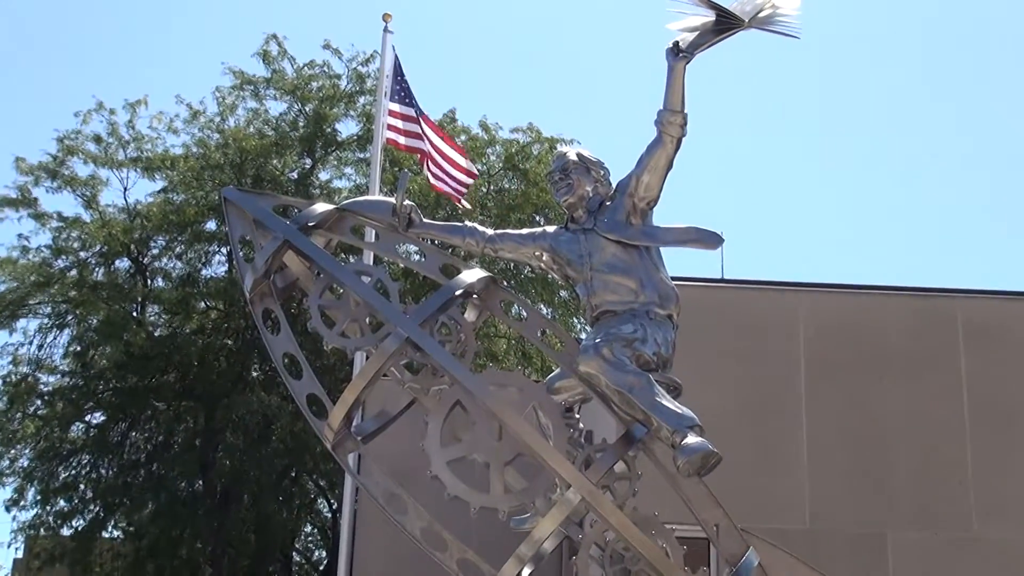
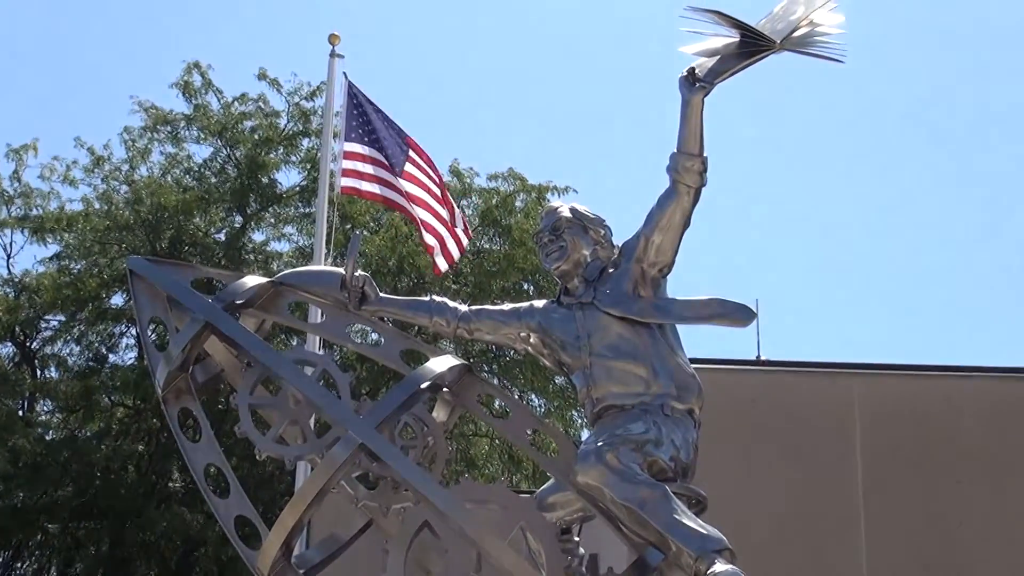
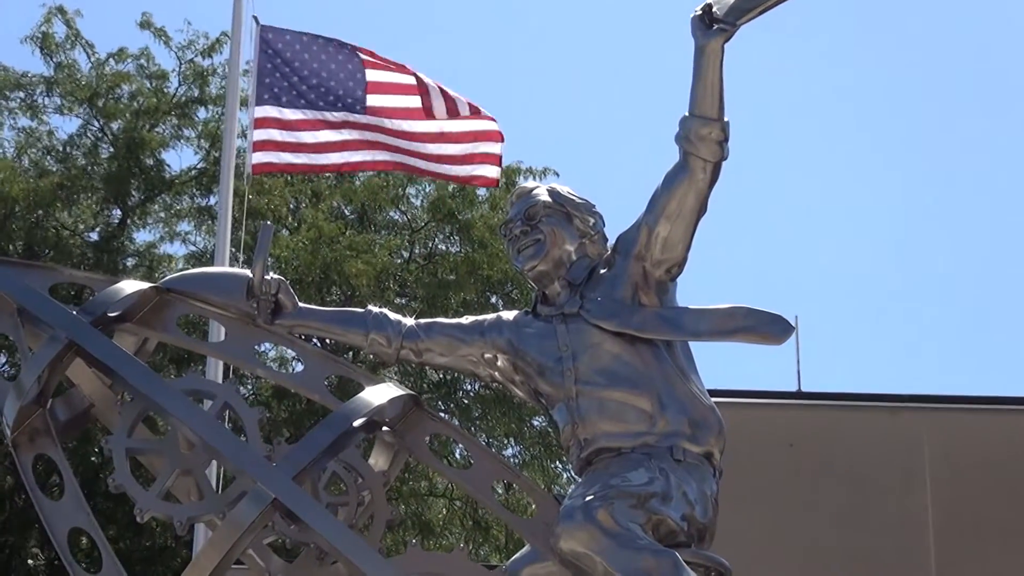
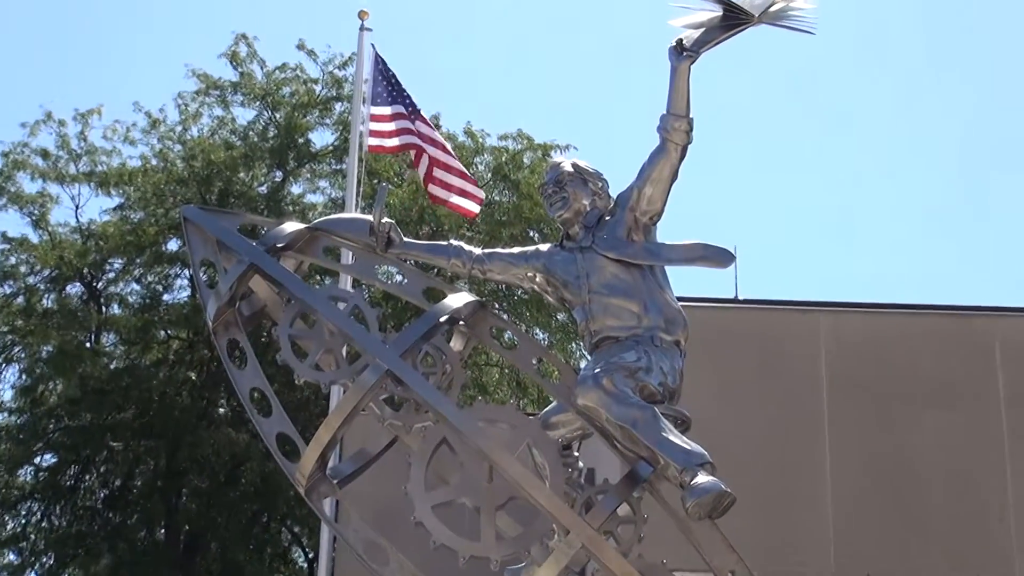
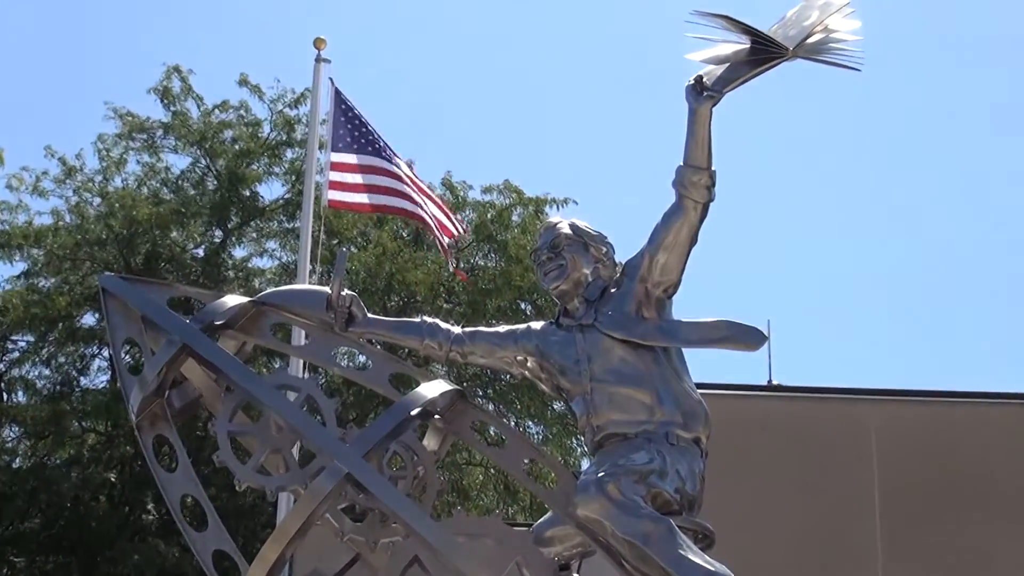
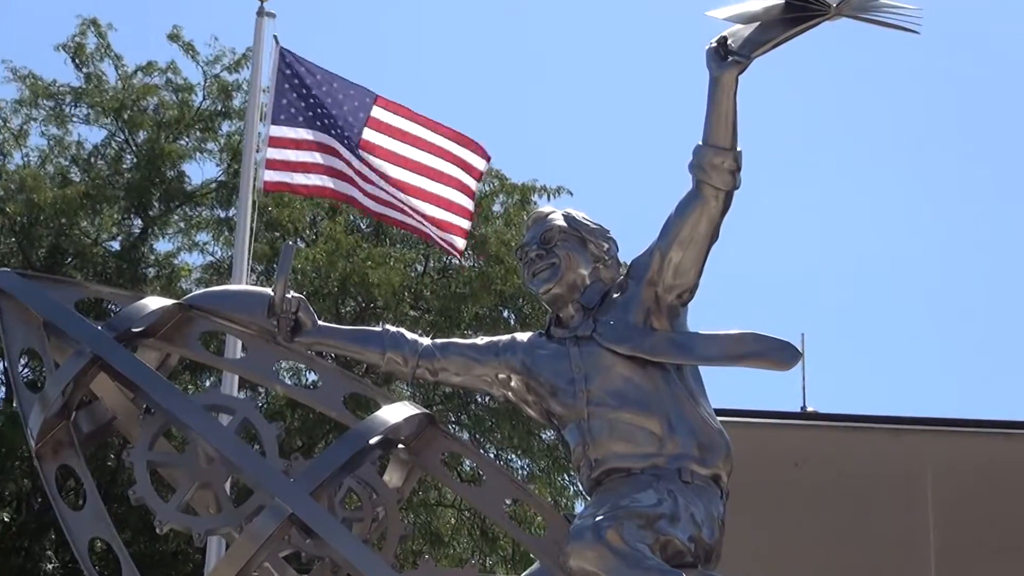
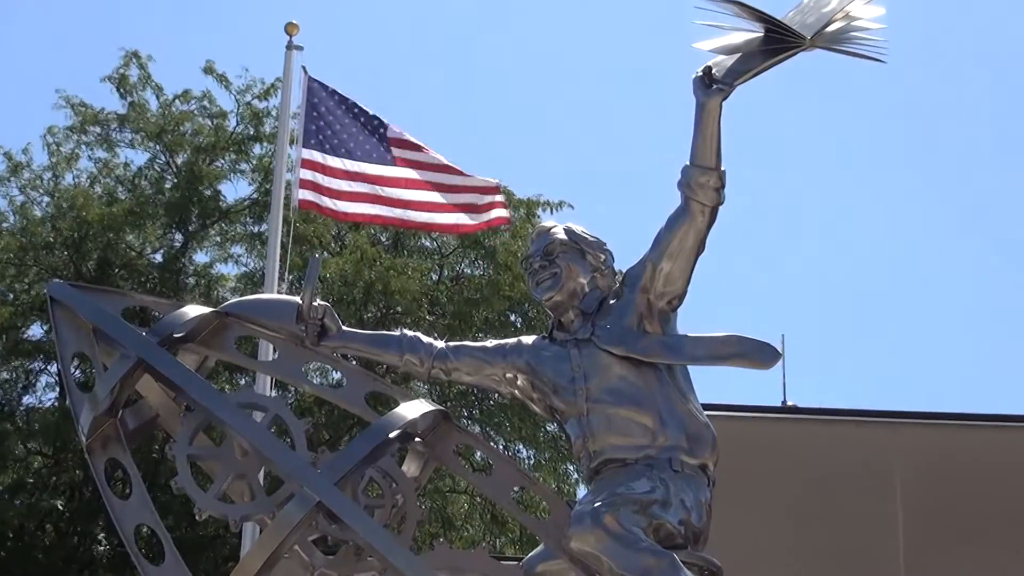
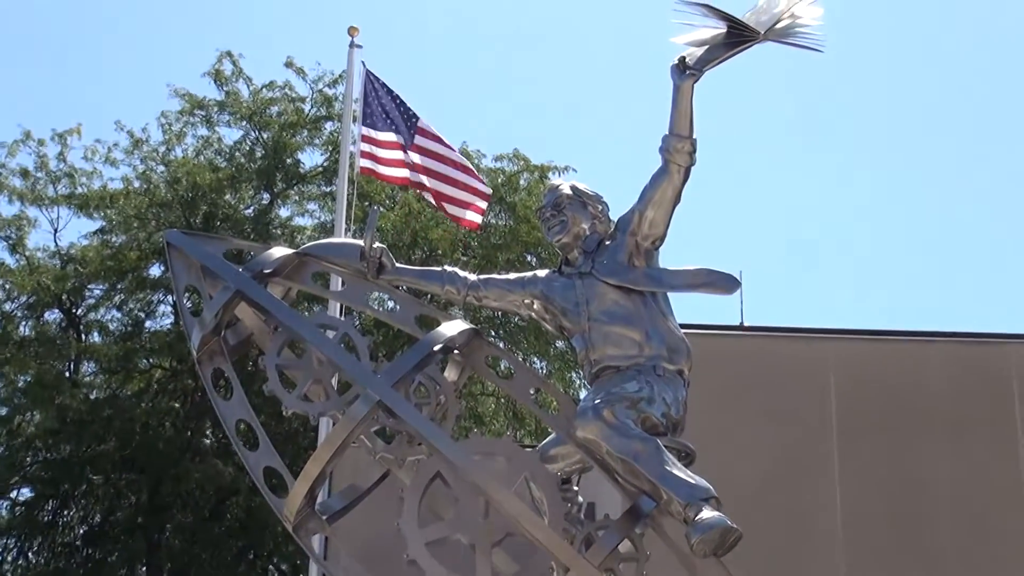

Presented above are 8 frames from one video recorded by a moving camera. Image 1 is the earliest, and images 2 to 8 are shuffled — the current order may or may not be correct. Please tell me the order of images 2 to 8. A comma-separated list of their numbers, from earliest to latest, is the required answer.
4, 8, 2, 5, 7, 6, 3
